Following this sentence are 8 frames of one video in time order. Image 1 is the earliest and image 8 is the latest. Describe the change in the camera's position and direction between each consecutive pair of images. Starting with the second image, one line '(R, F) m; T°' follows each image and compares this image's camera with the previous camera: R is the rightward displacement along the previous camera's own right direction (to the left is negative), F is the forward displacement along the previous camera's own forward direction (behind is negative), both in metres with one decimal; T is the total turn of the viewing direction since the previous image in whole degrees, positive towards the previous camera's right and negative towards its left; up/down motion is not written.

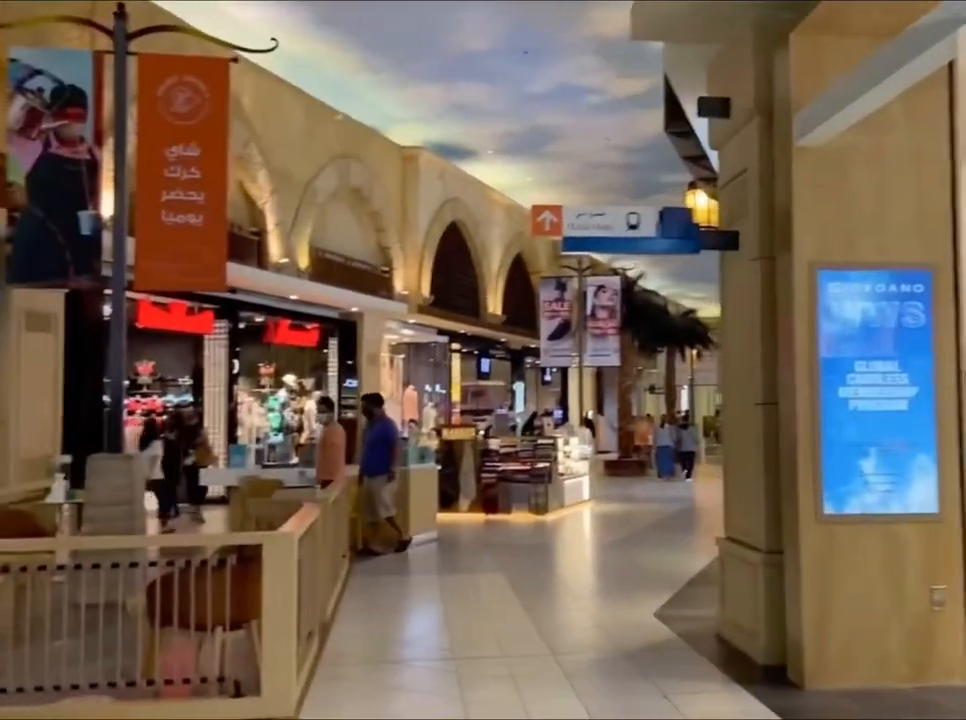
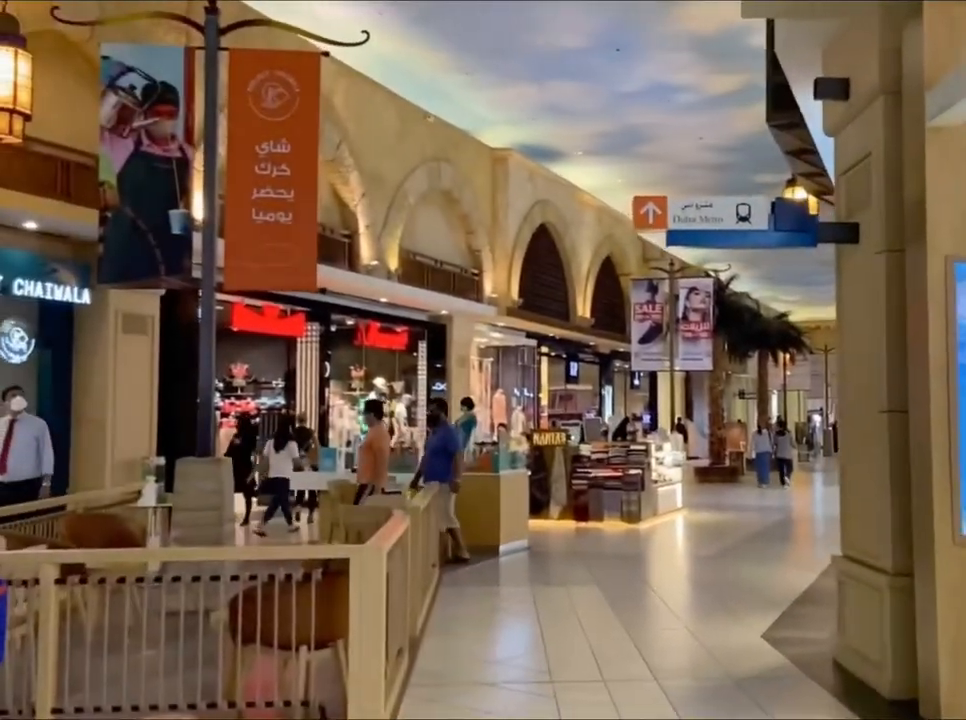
(-0.1, +0.3) m; -4°
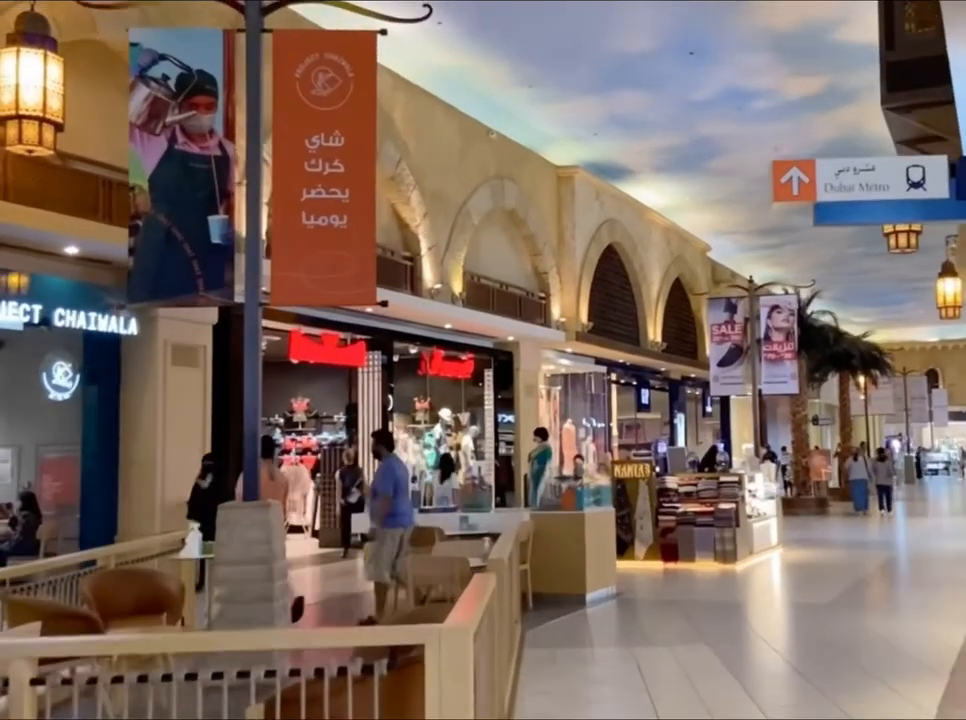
(-0.2, +1.0) m; -3°
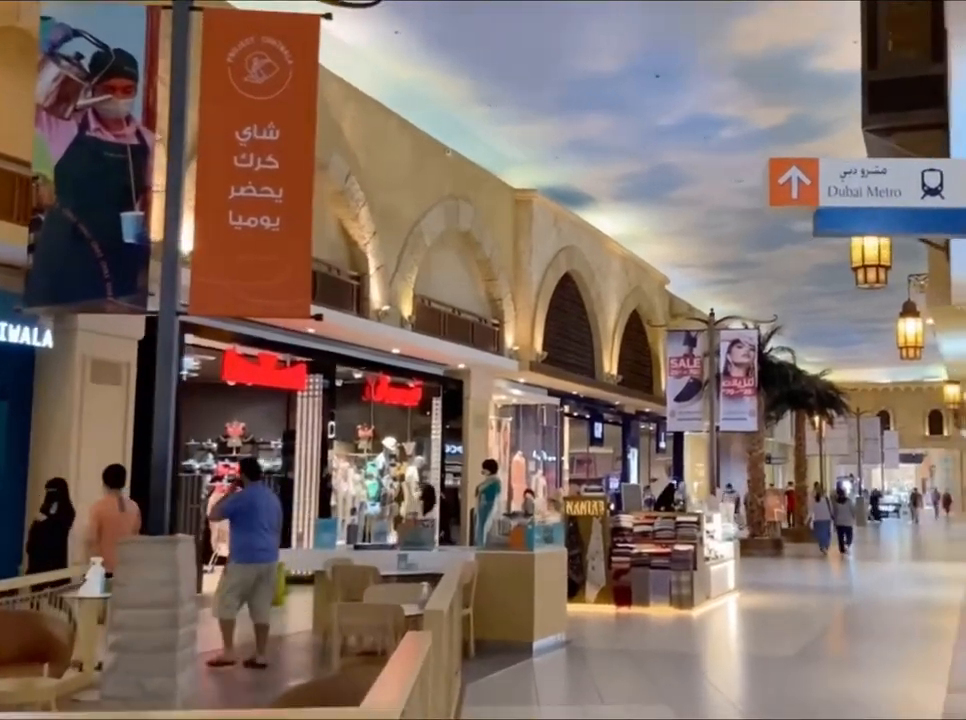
(0.0, +0.6) m; +2°
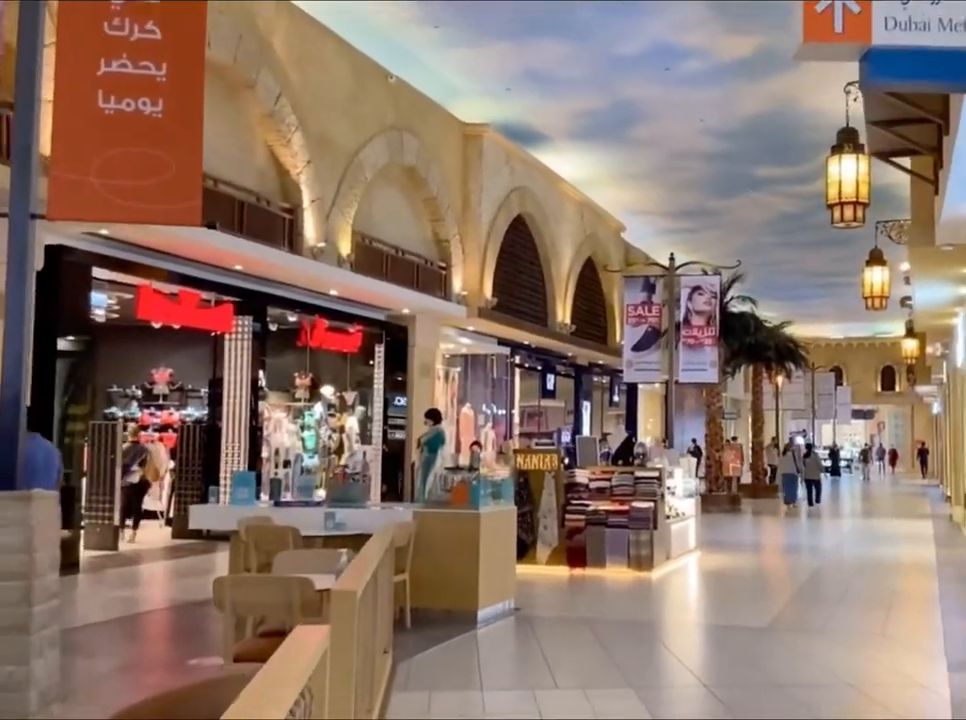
(+0.1, +1.0) m; +2°
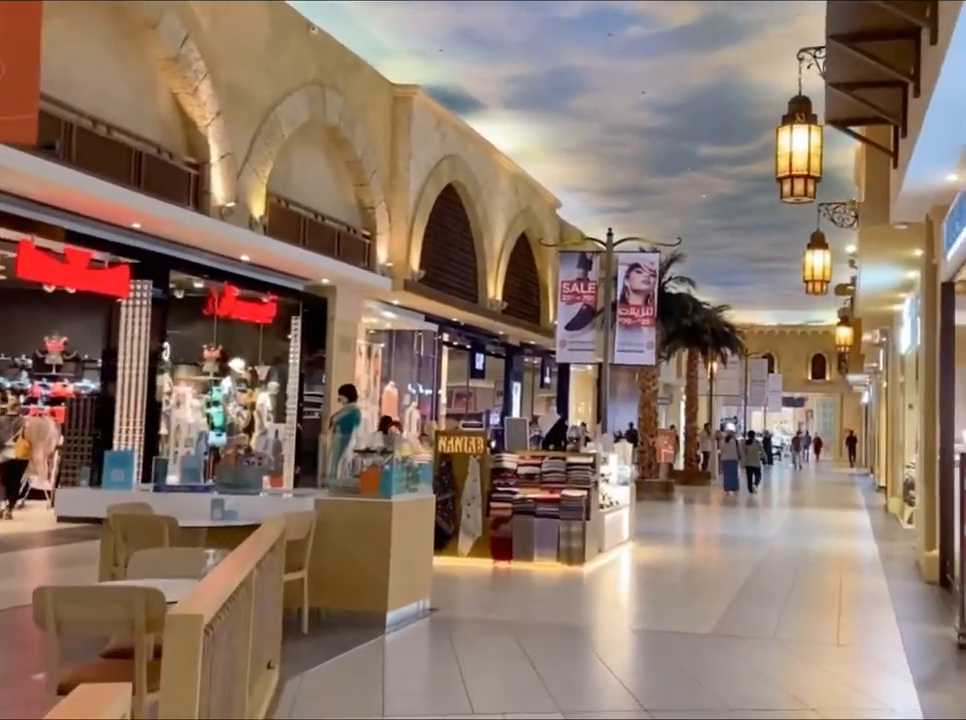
(+0.1, +0.9) m; +3°
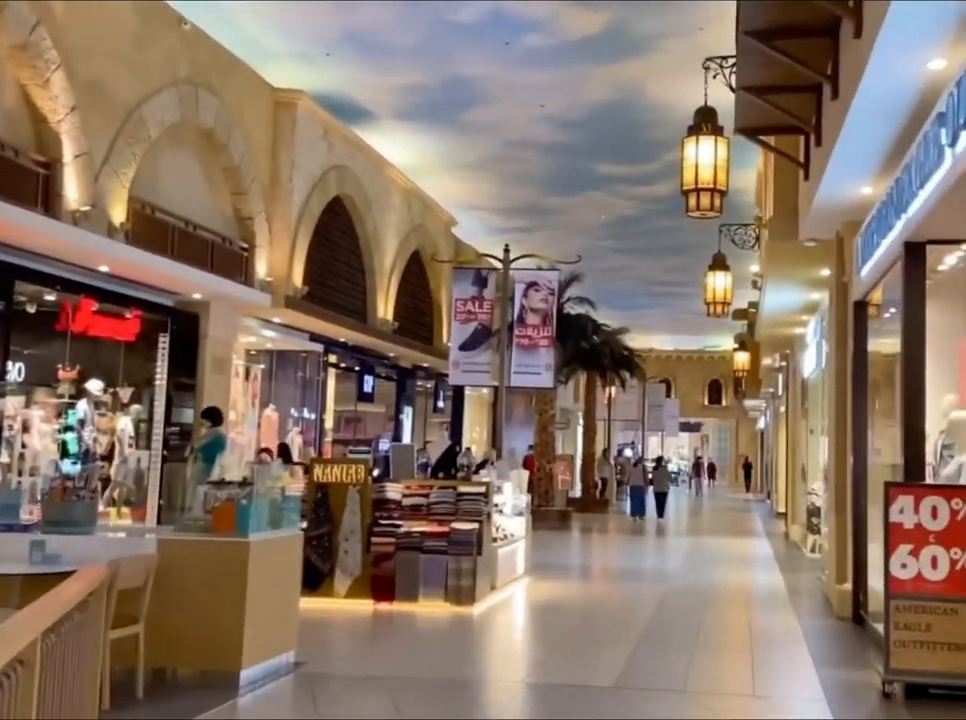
(+0.1, +0.8) m; +5°
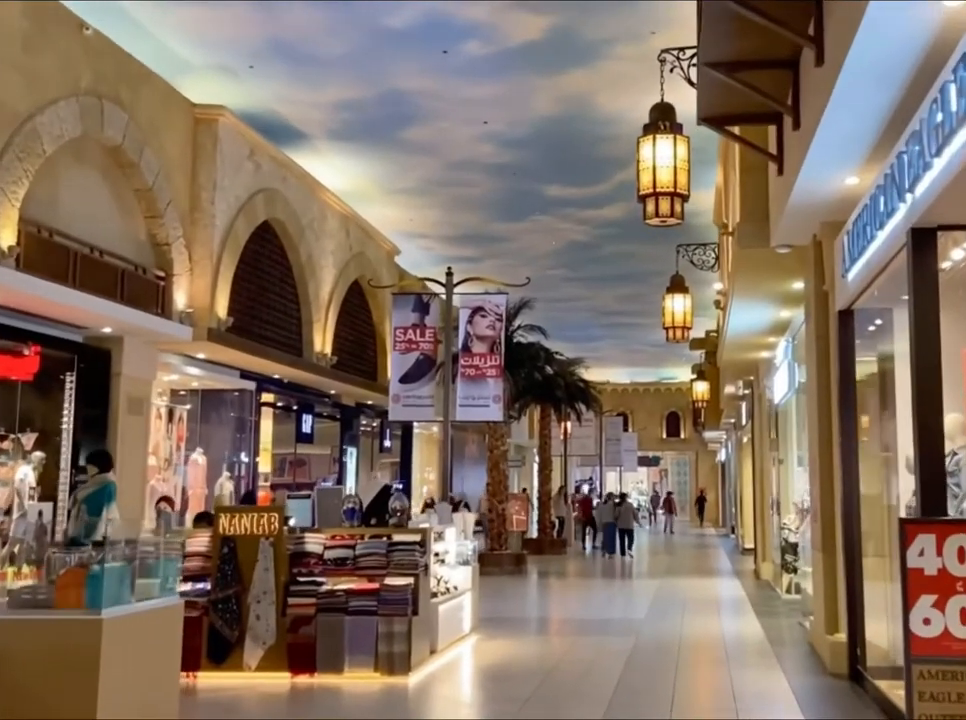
(+0.1, +1.1) m; +2°
